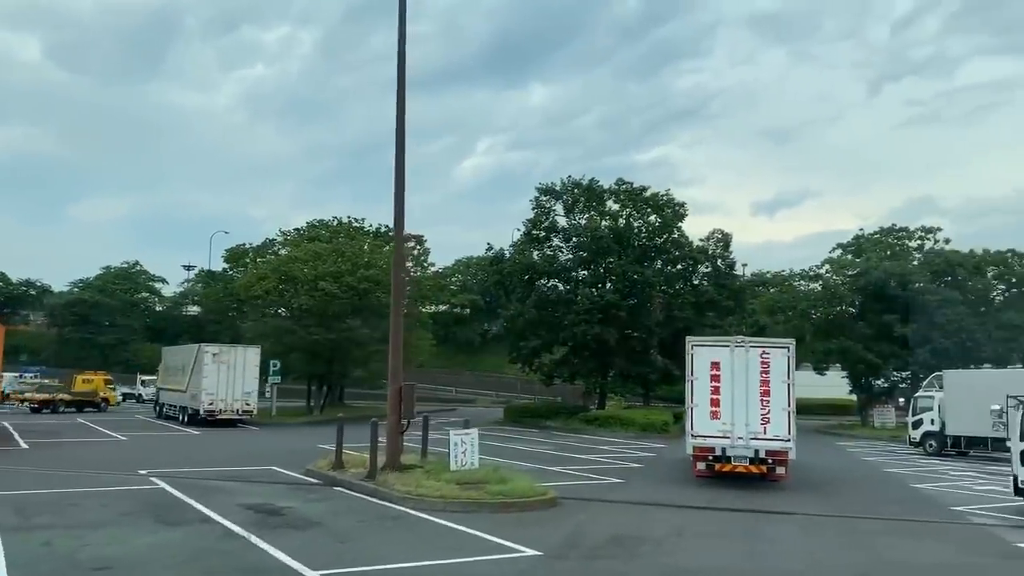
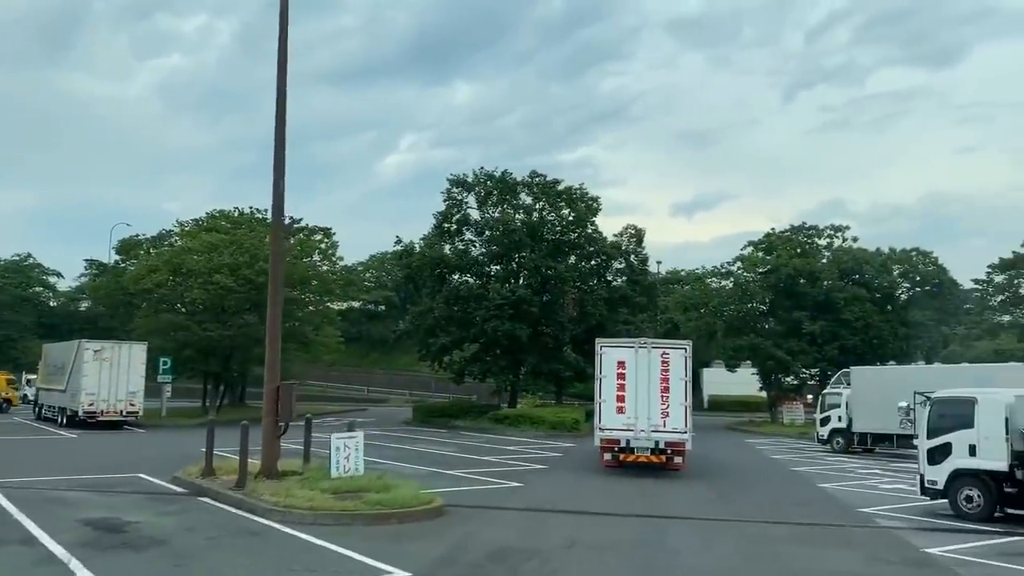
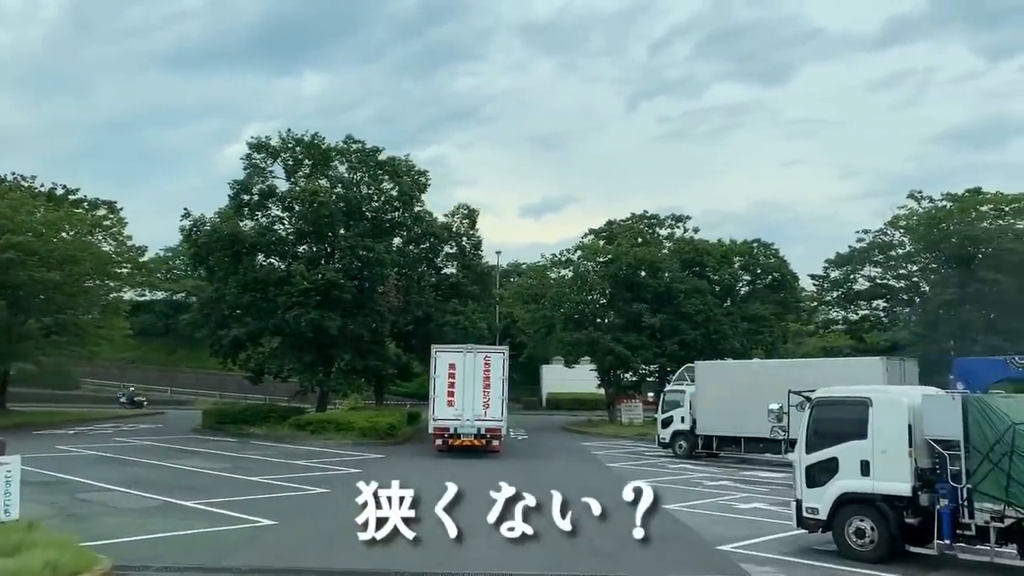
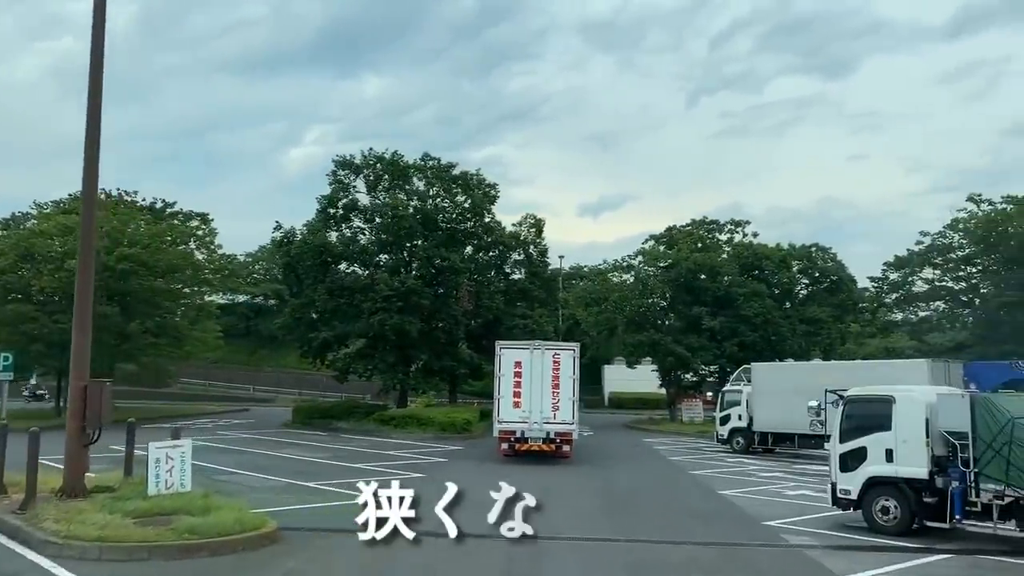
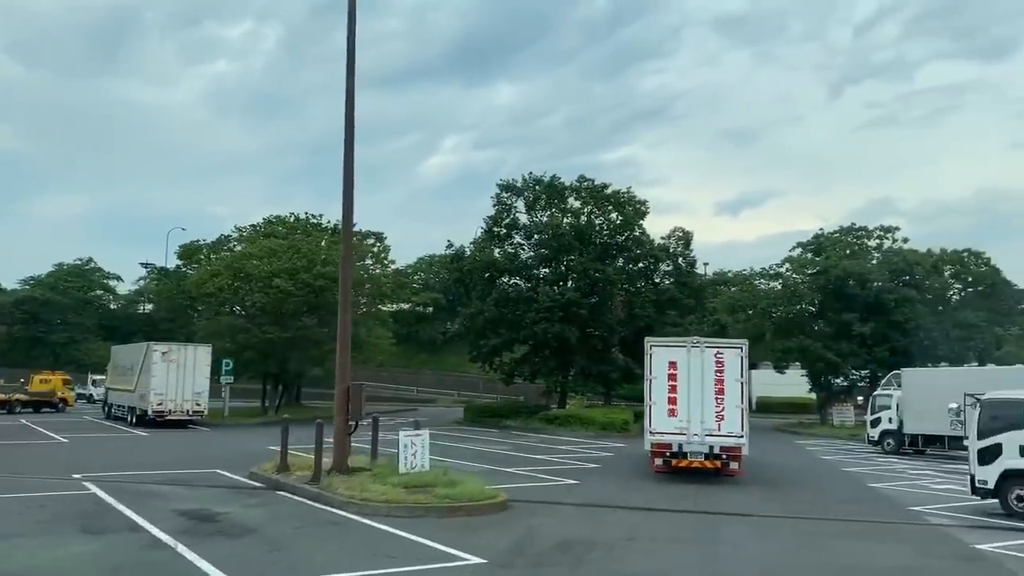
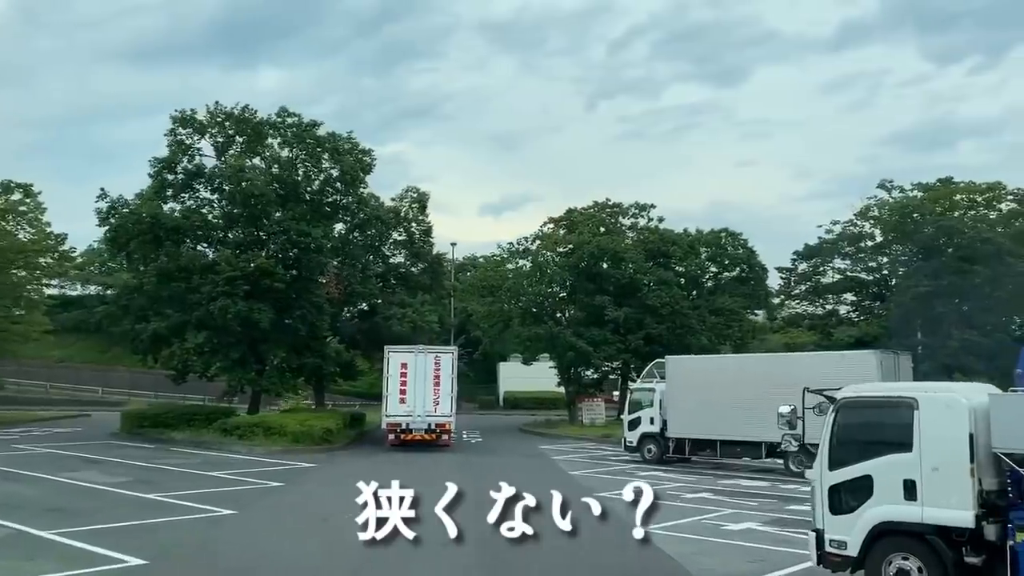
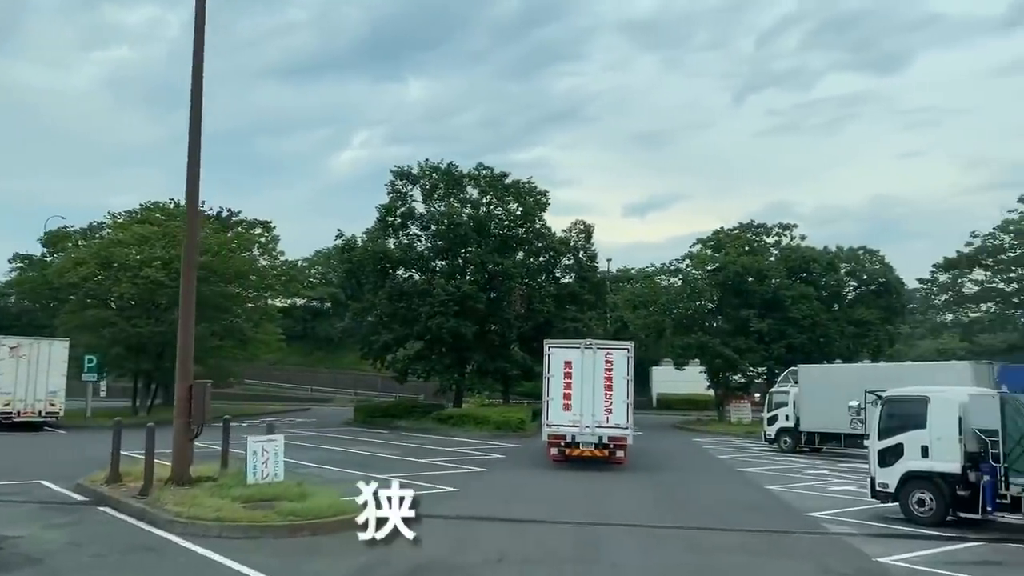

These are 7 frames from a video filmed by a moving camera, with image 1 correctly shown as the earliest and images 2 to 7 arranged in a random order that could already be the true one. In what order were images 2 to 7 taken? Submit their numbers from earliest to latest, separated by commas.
5, 2, 7, 4, 3, 6
